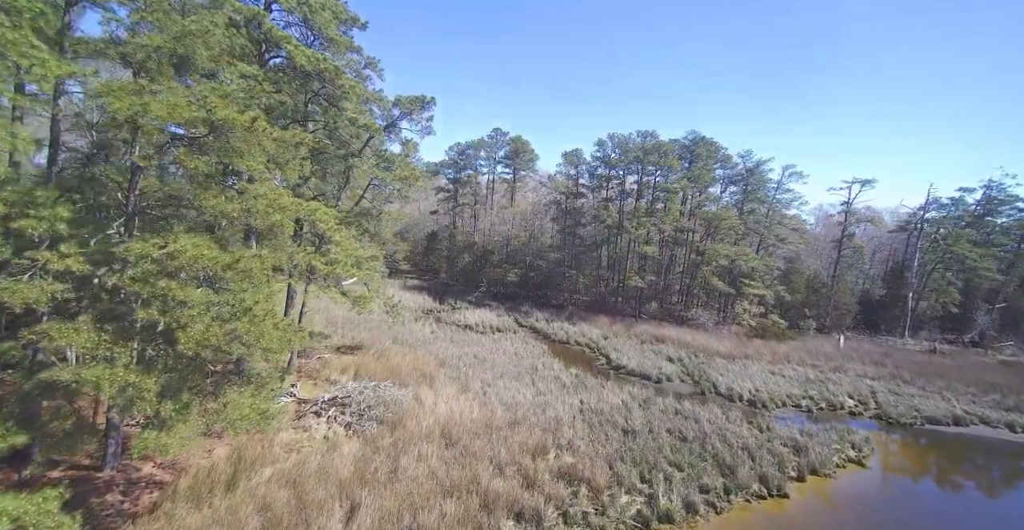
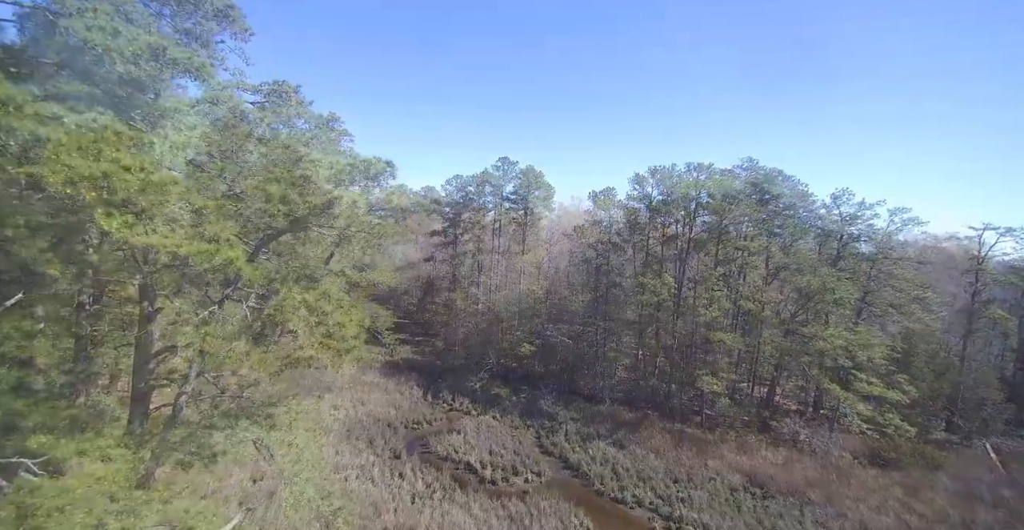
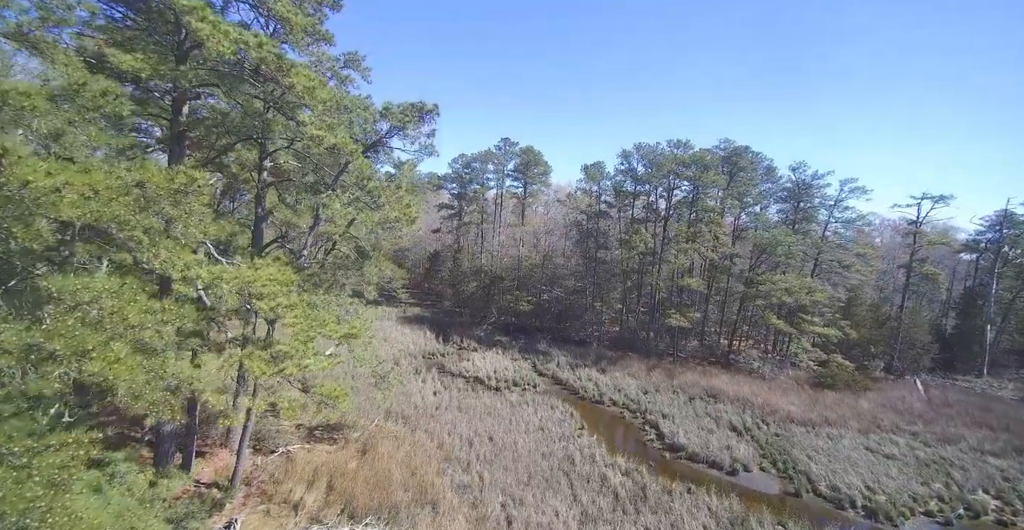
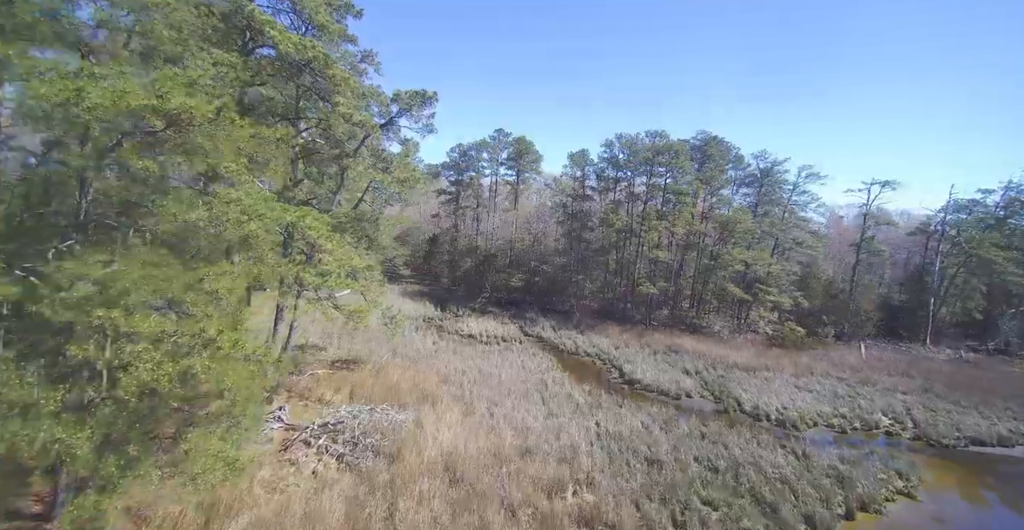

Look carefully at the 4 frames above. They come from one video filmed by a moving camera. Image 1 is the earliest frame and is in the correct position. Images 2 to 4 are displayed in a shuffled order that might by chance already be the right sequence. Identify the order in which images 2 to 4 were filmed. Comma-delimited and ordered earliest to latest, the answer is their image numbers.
4, 3, 2
